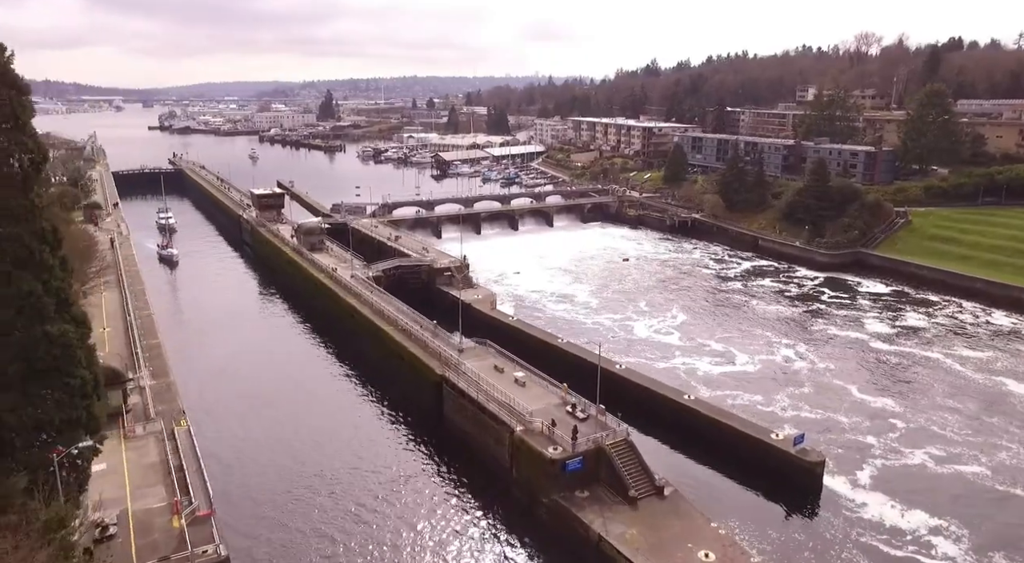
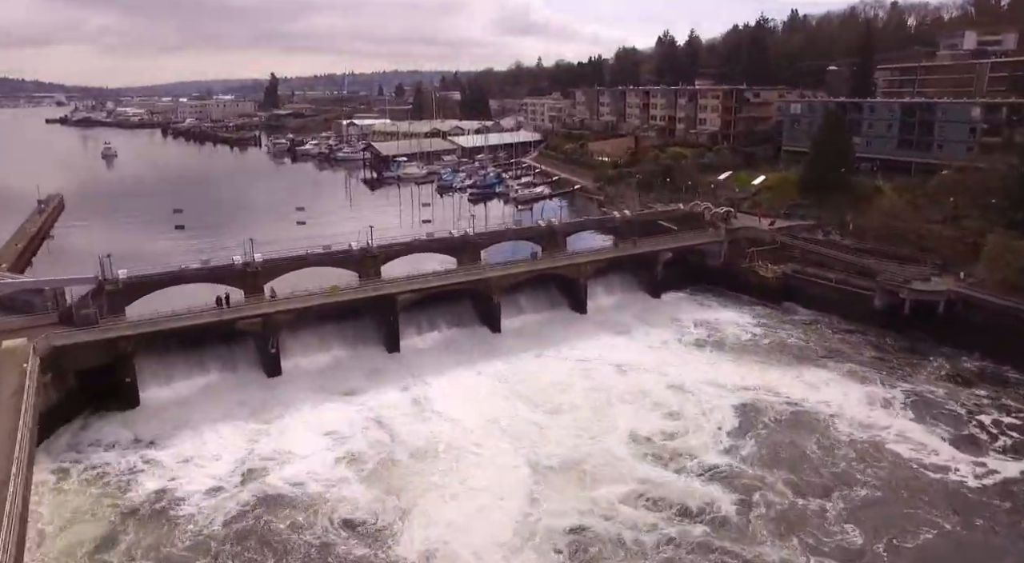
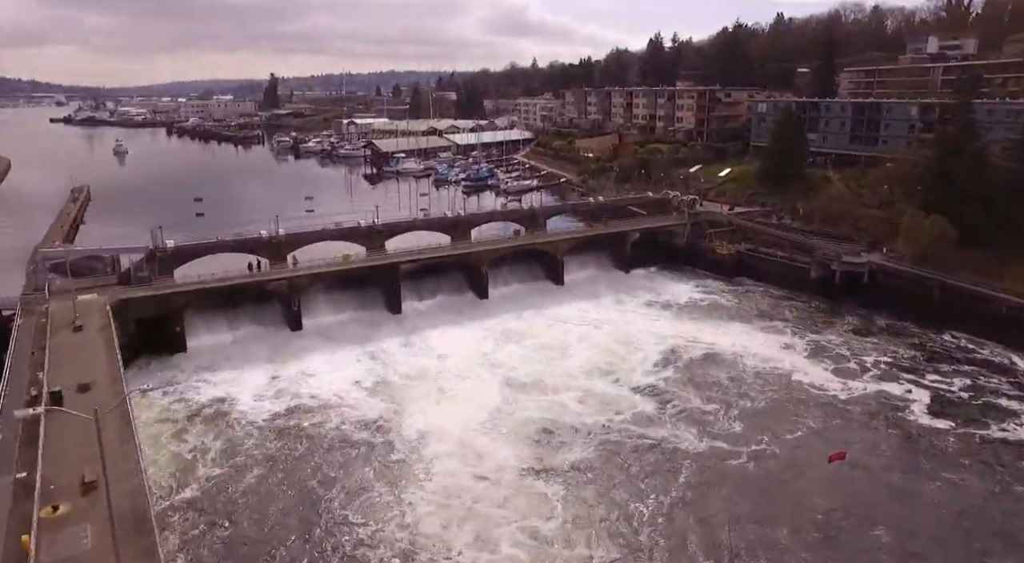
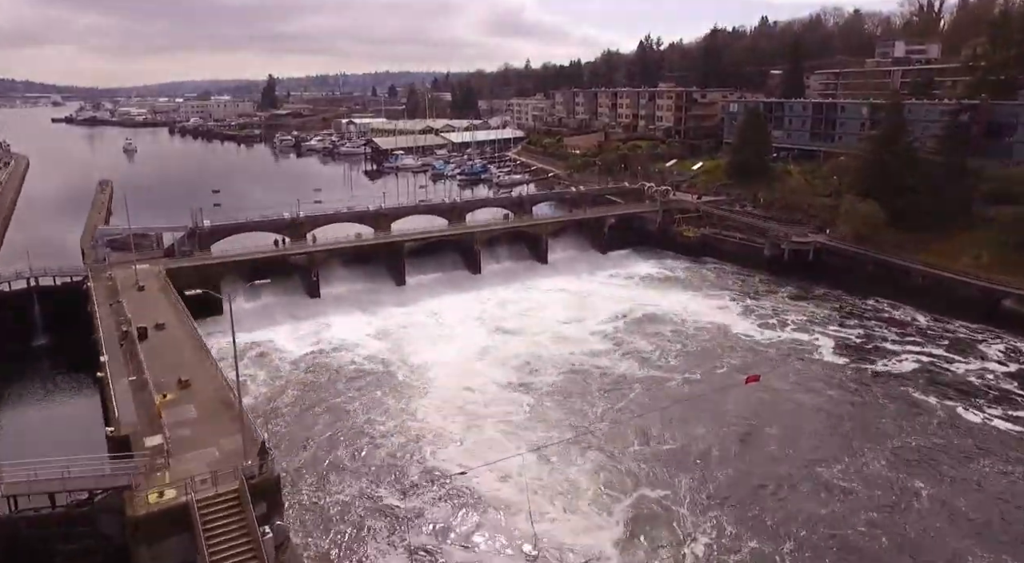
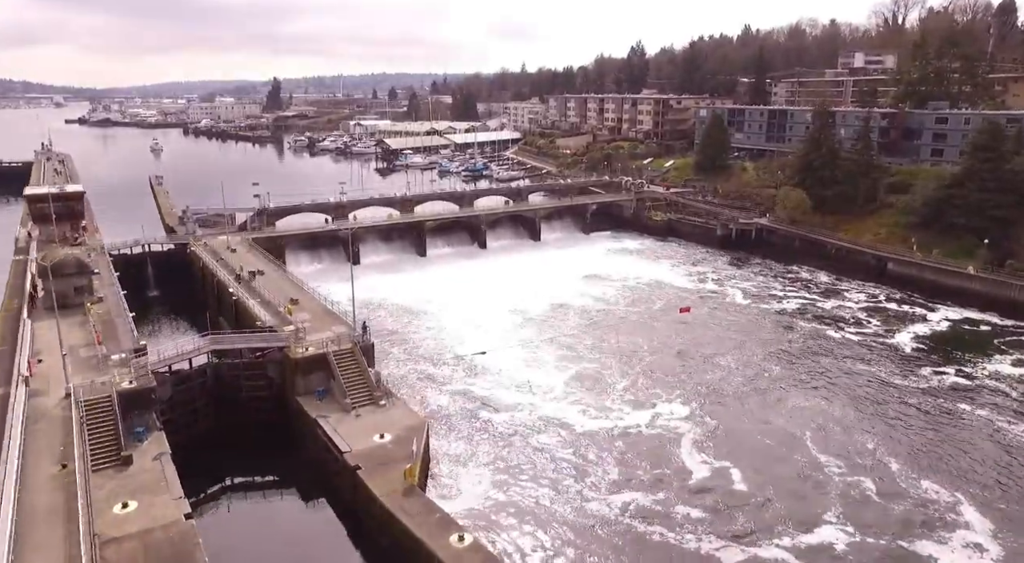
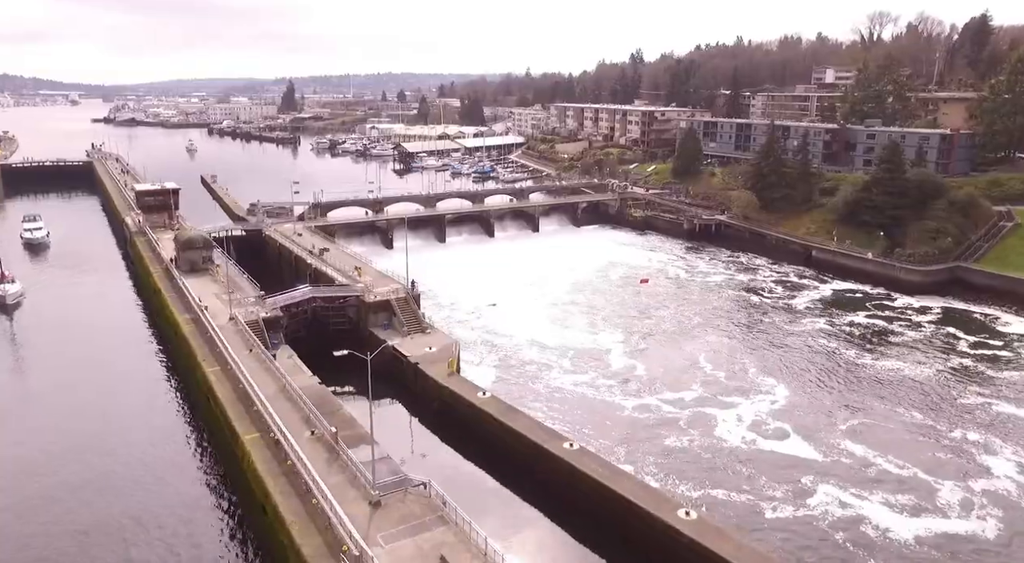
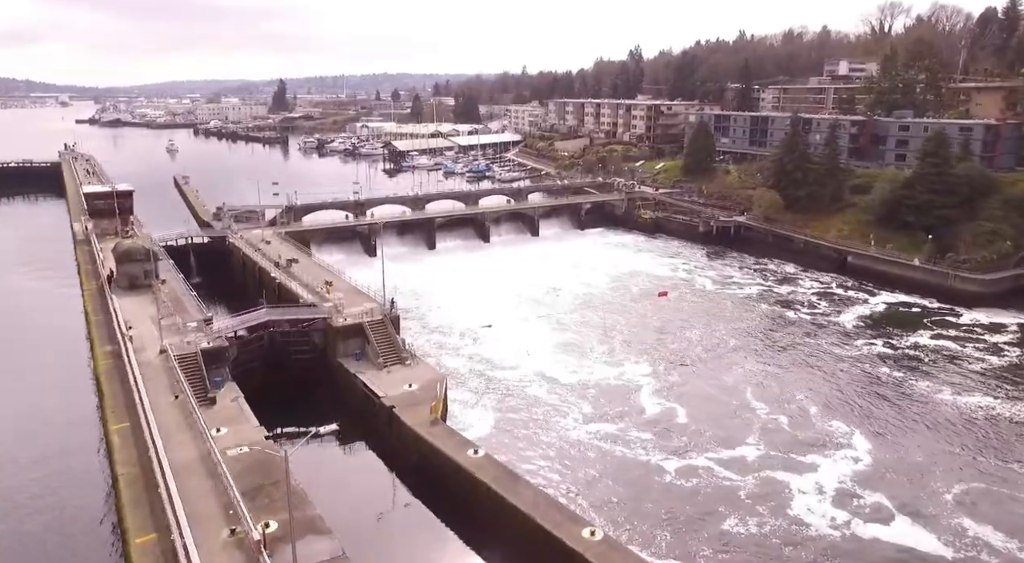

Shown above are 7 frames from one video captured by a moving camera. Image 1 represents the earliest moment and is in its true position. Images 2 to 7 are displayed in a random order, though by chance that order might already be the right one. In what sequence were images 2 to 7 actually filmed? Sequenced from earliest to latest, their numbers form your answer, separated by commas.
6, 7, 5, 4, 3, 2
